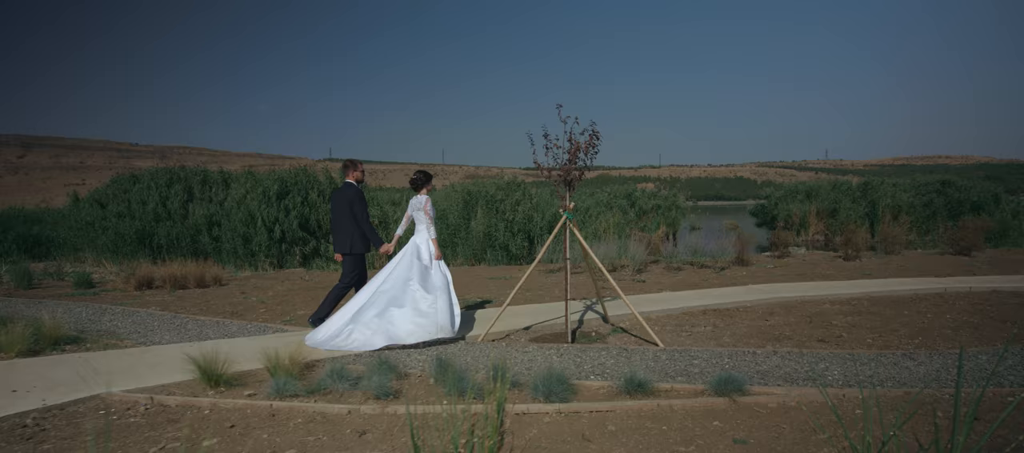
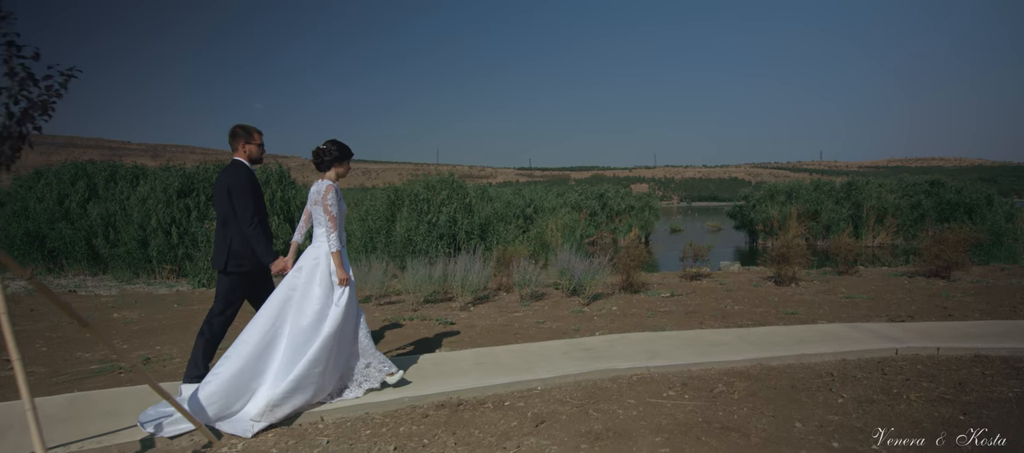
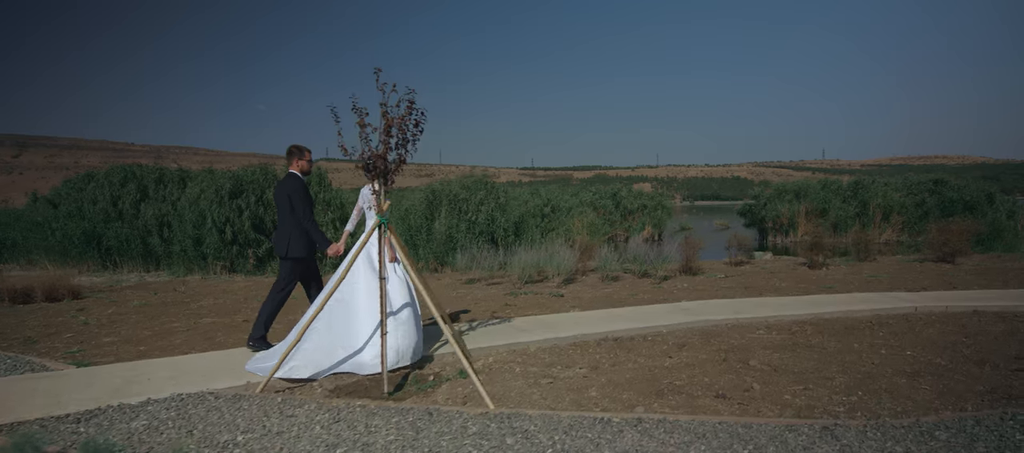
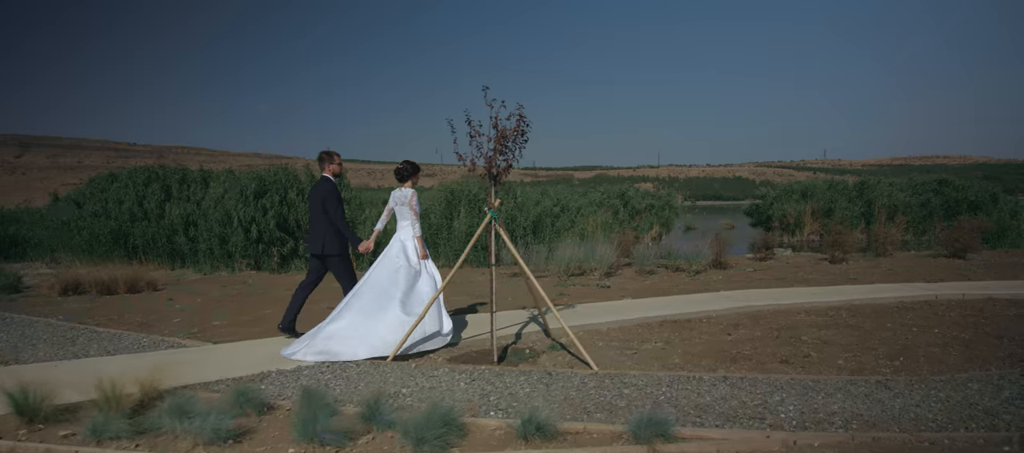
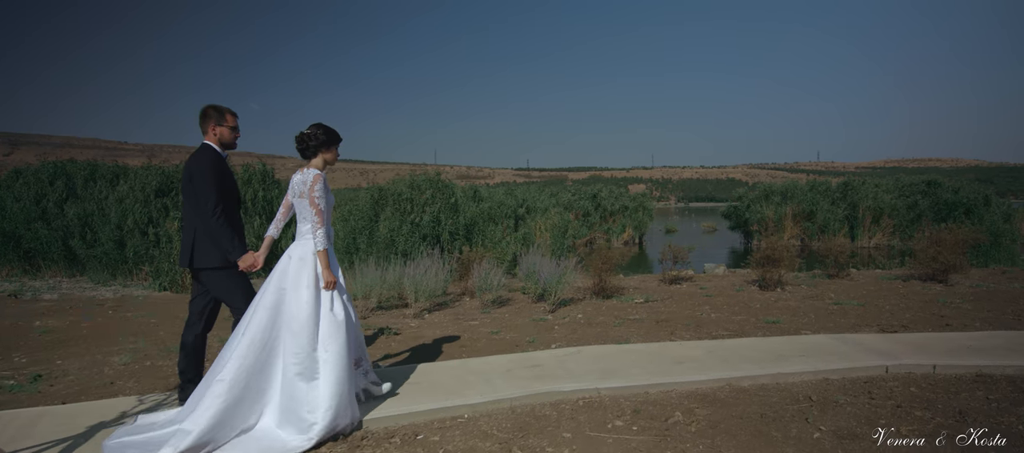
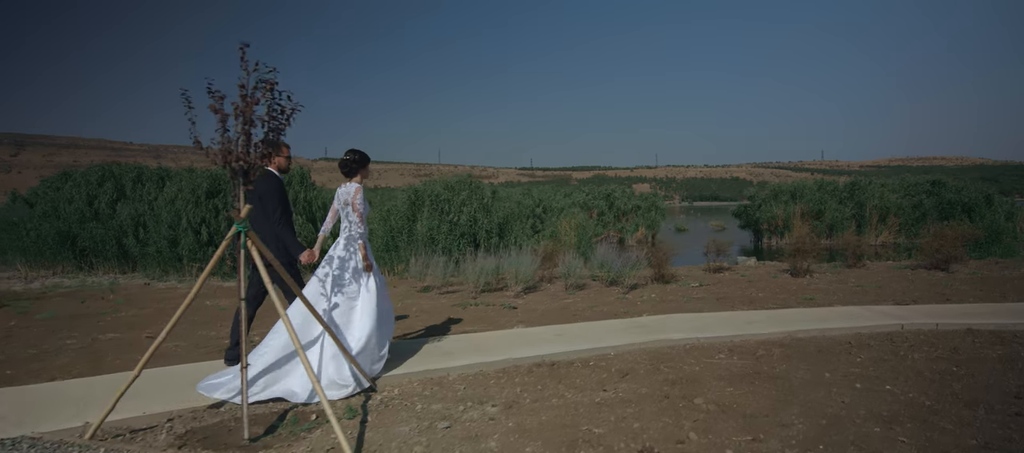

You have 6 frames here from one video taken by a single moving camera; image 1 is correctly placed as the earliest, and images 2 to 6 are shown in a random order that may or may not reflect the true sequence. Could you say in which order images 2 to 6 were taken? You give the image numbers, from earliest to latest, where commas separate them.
4, 3, 6, 2, 5
